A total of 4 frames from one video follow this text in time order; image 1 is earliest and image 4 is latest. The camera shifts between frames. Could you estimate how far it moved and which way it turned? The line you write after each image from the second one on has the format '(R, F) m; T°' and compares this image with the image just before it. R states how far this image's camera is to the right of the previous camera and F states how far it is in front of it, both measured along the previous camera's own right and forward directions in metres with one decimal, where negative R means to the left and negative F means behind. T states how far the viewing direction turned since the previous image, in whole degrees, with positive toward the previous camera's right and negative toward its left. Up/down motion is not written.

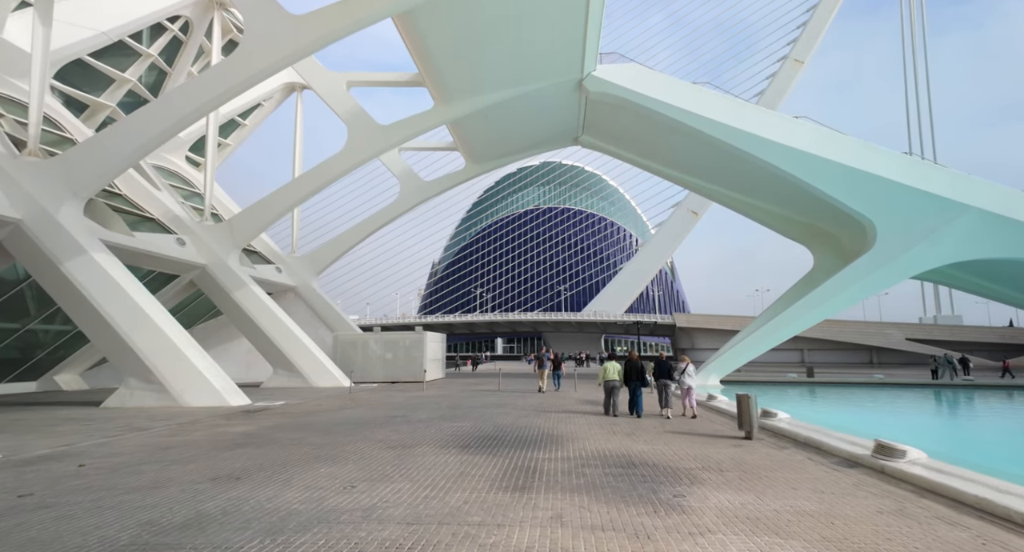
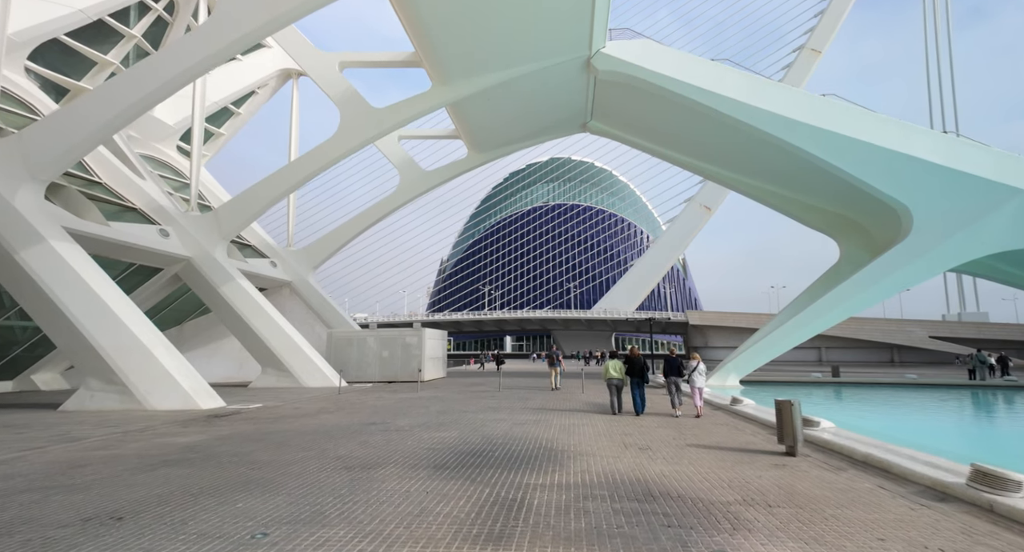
(+0.2, +1.0) m; -1°
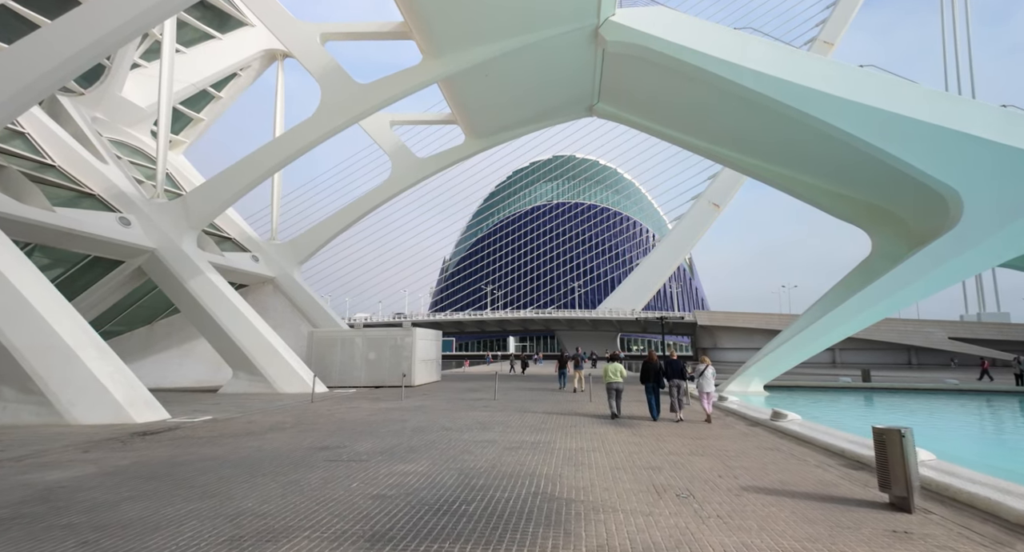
(+0.1, +1.5) m; 0°
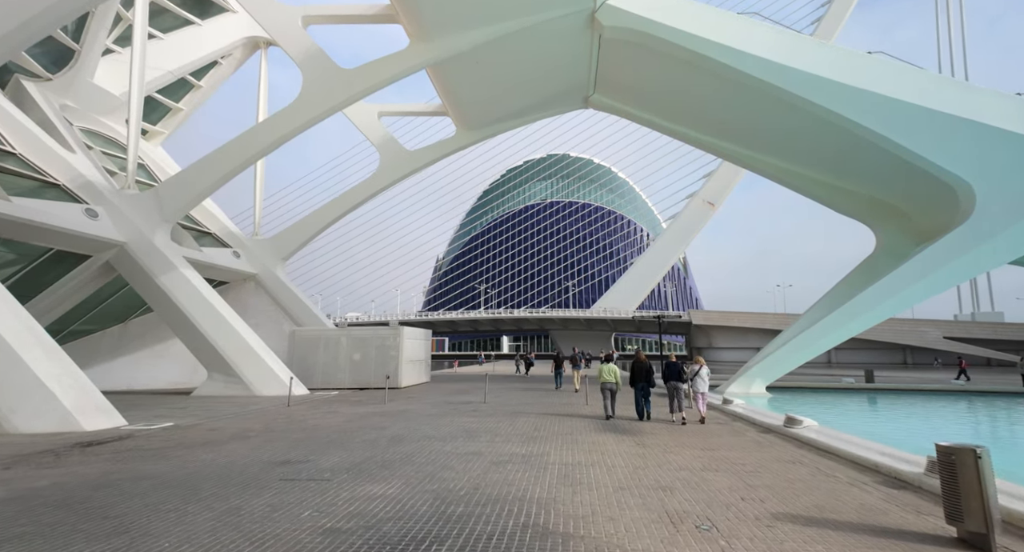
(+0.1, +0.6) m; +1°
